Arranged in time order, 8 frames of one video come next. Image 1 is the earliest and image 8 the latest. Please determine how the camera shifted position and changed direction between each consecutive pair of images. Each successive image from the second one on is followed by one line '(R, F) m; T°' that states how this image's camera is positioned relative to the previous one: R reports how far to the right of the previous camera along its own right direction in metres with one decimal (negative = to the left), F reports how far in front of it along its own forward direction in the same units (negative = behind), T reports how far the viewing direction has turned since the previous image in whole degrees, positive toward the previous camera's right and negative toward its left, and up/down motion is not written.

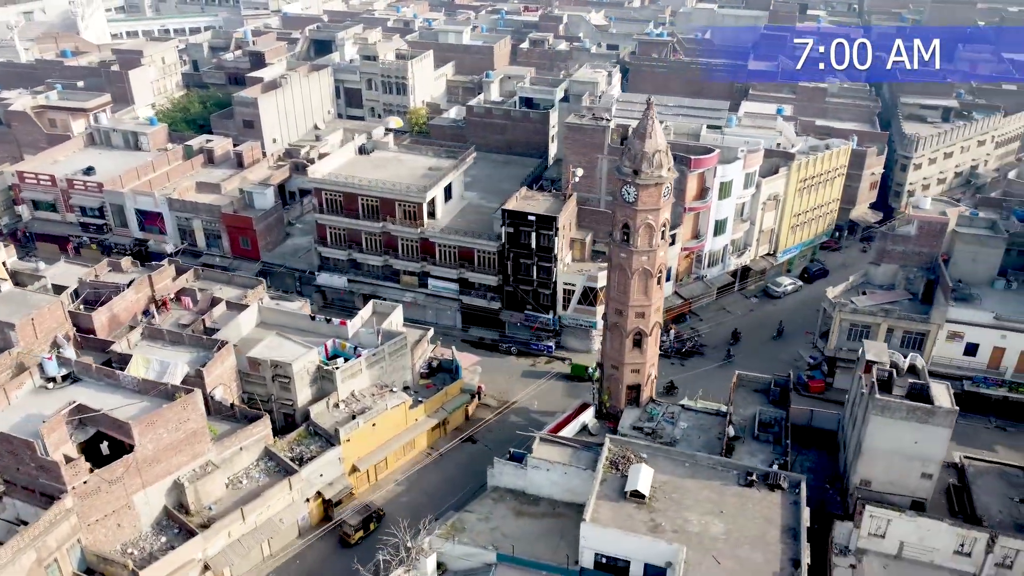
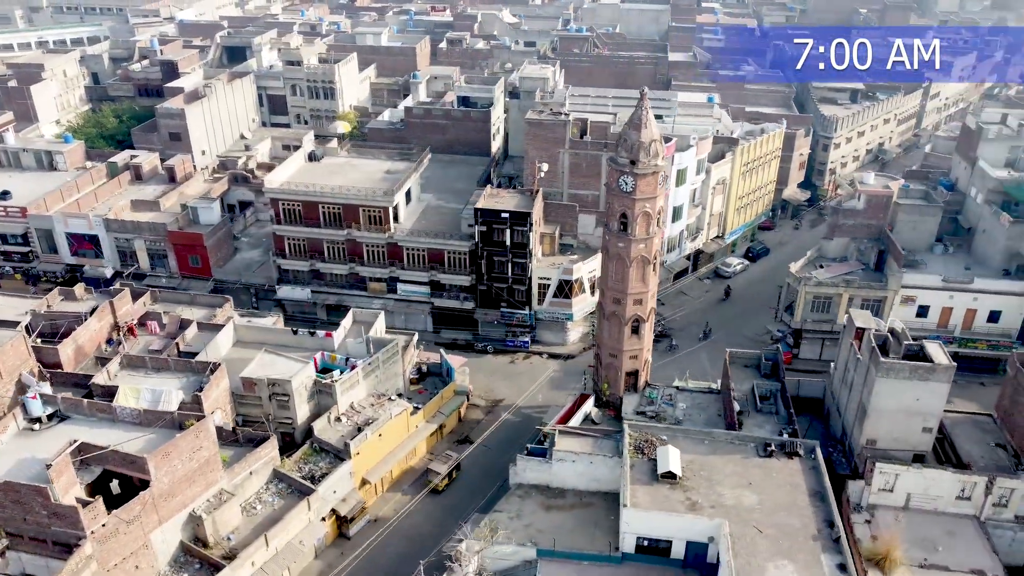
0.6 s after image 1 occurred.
(-5.6, +0.4) m; +8°
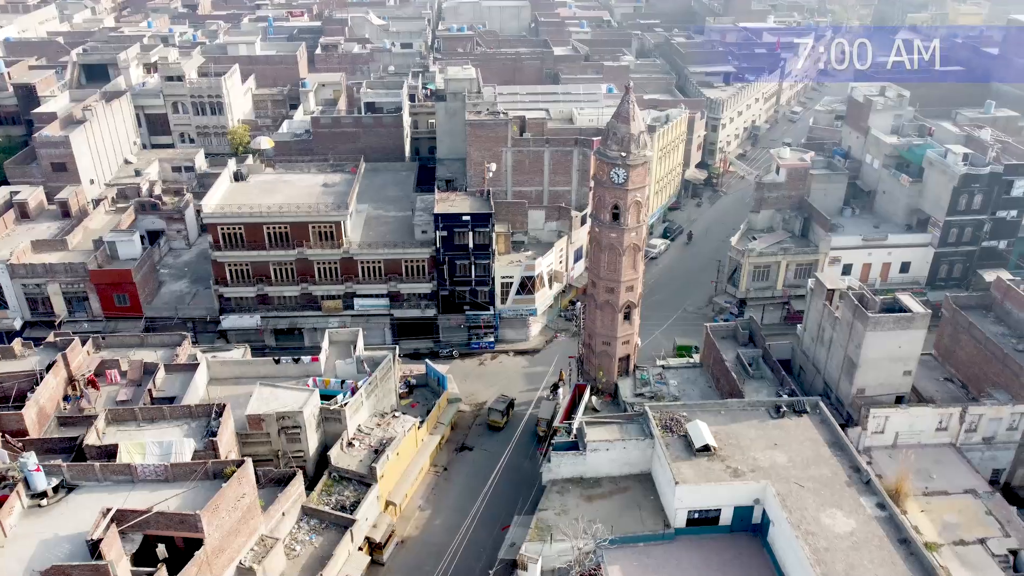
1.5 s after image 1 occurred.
(-8.4, +0.7) m; +12°
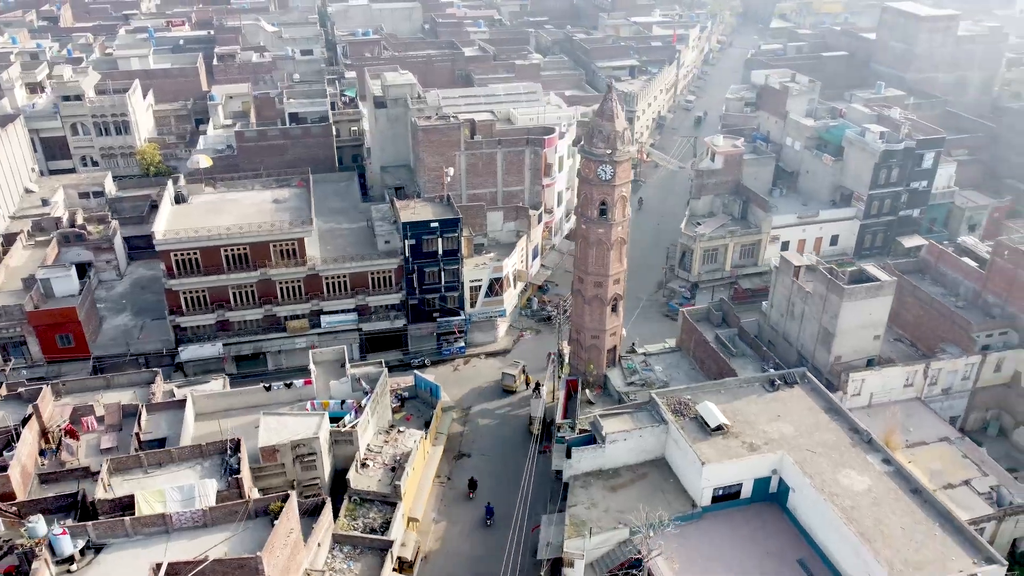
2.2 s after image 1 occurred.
(-6.5, +0.4) m; +9°
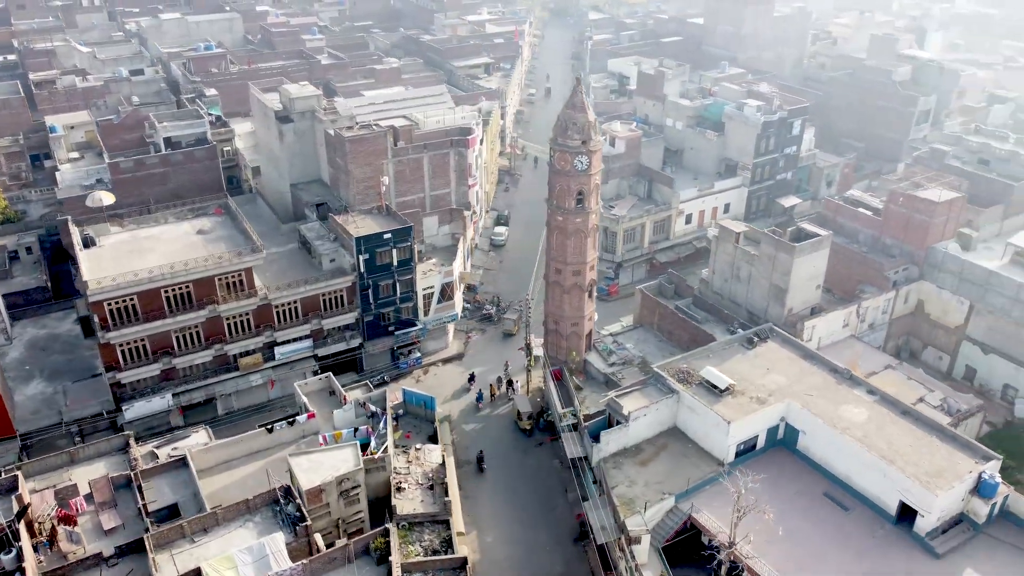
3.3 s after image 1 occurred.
(-10.3, +1.3) m; +14°
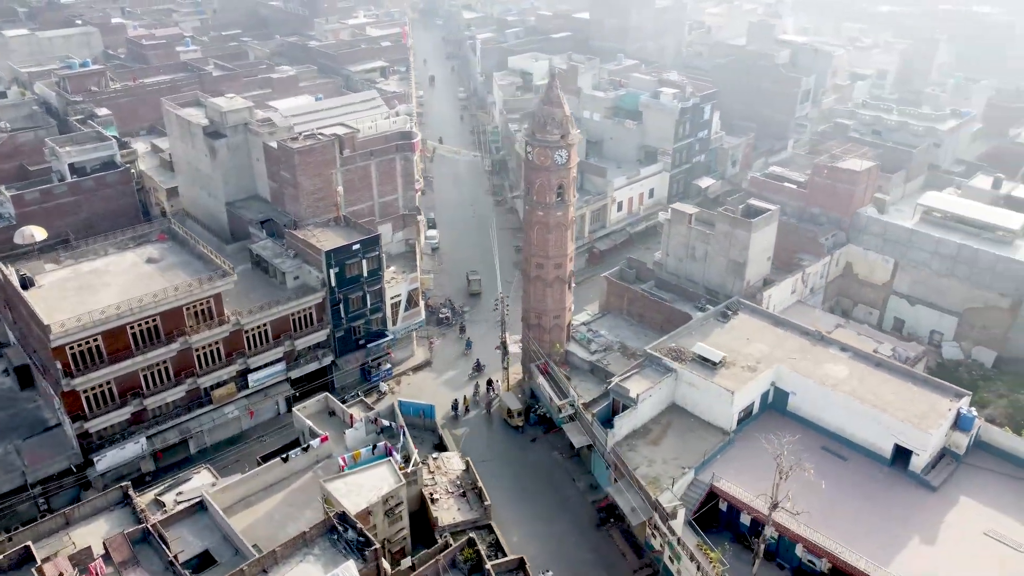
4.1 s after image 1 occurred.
(-7.3, +0.6) m; +10°
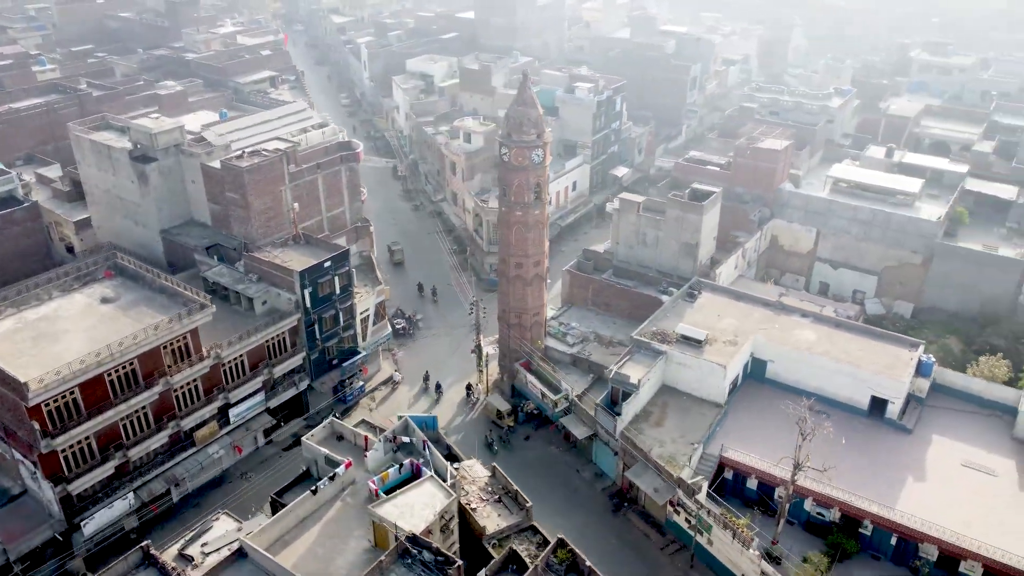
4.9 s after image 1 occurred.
(-7.5, +0.6) m; +11°
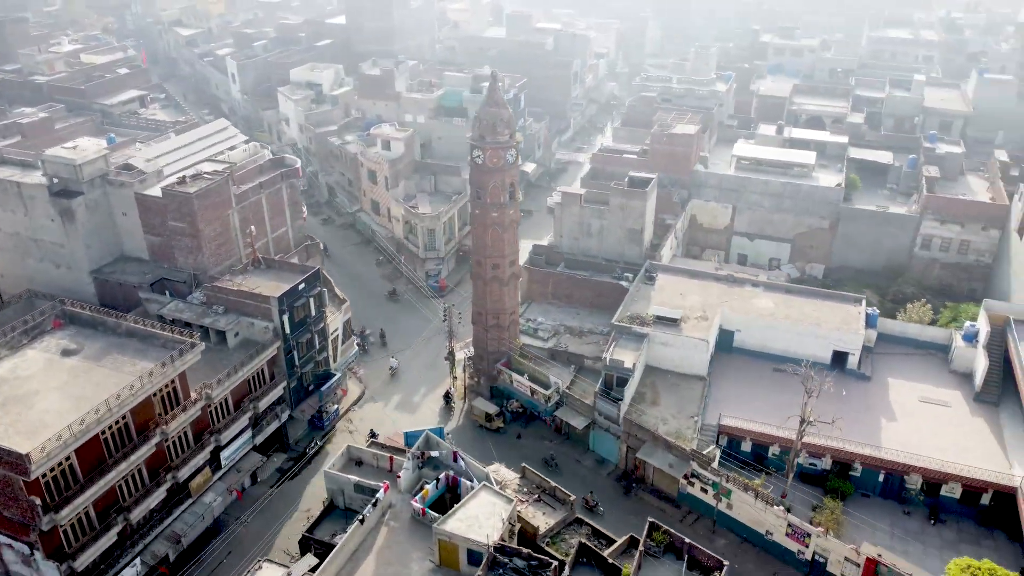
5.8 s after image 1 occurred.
(-8.3, +0.8) m; +12°
